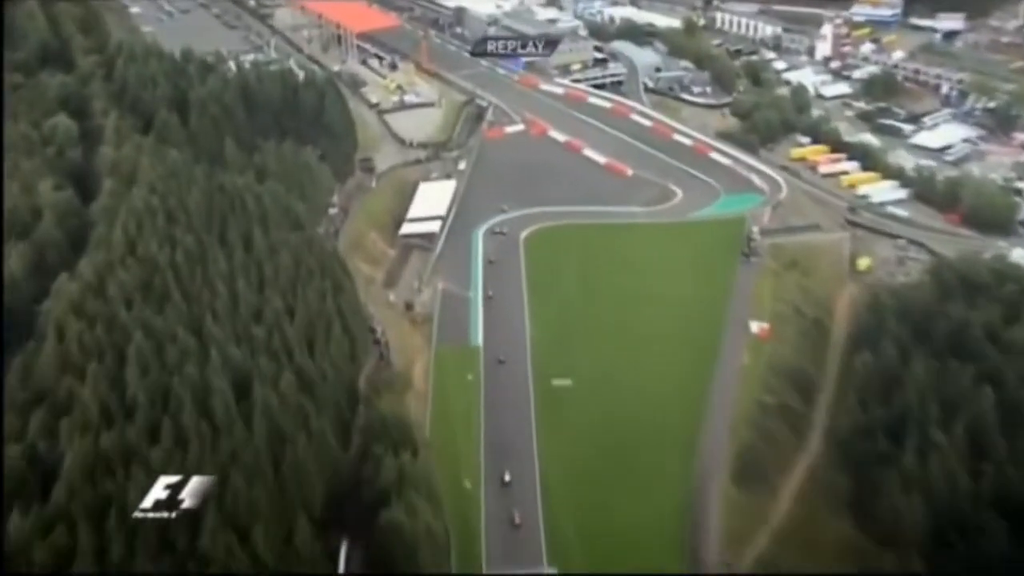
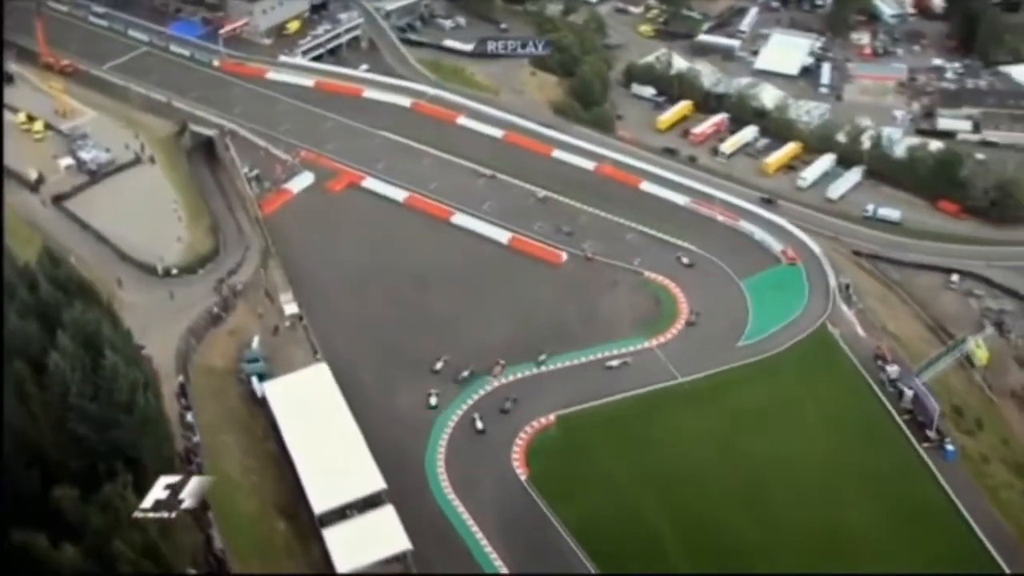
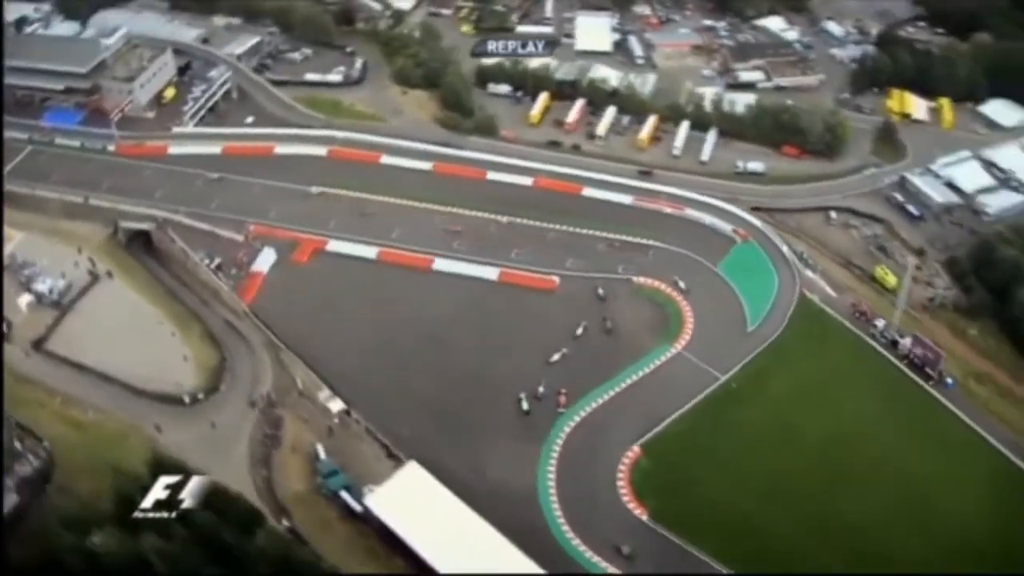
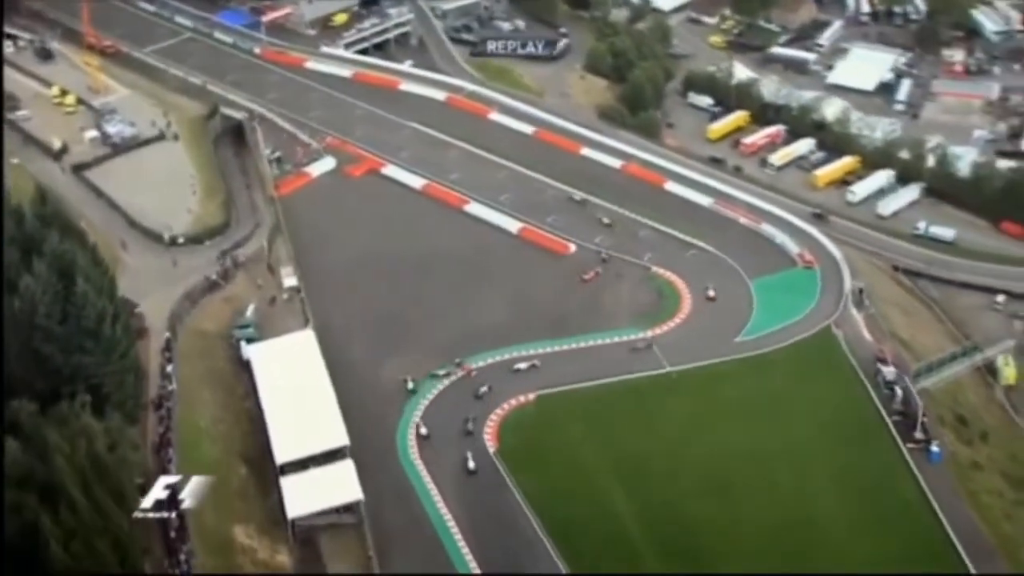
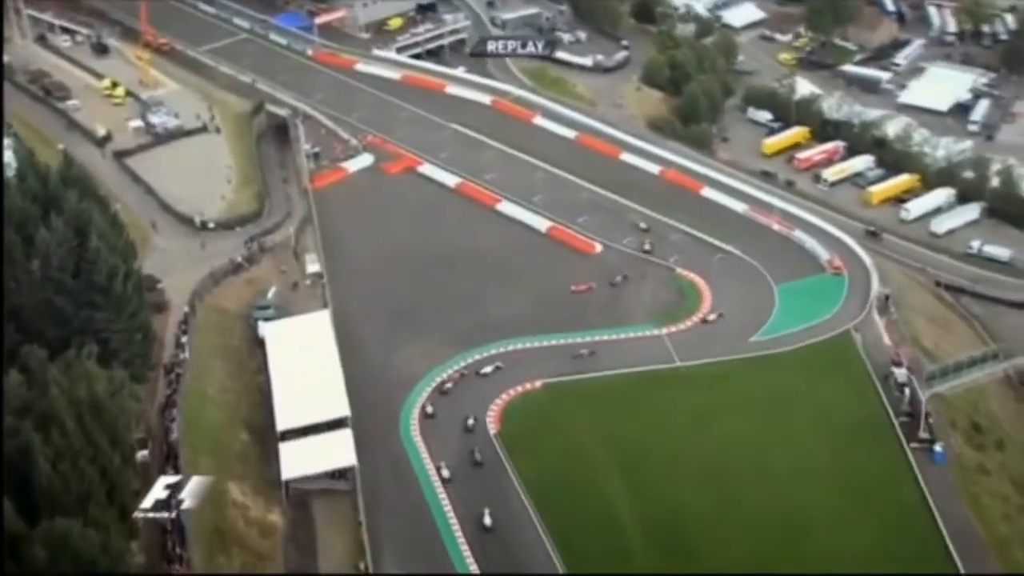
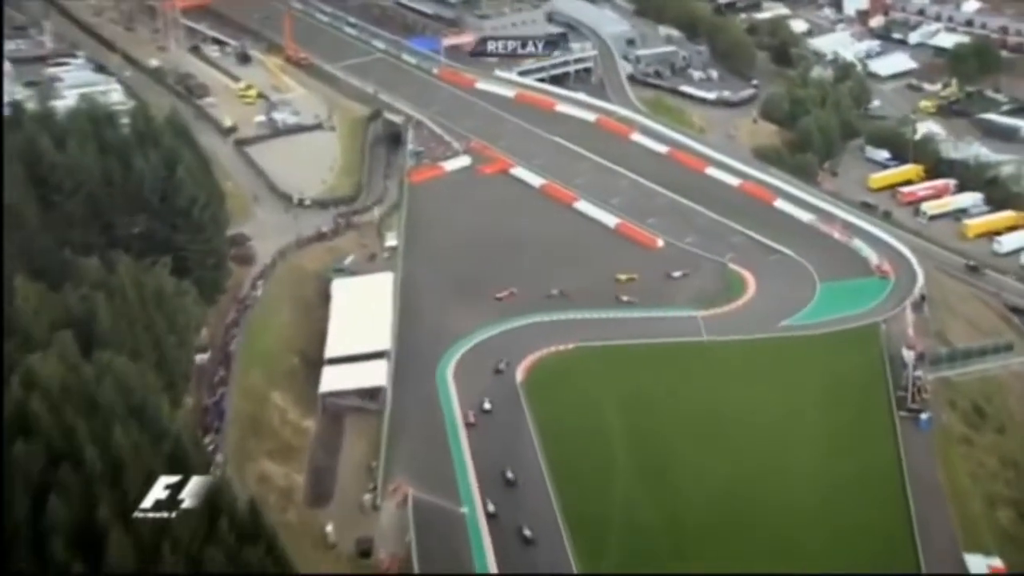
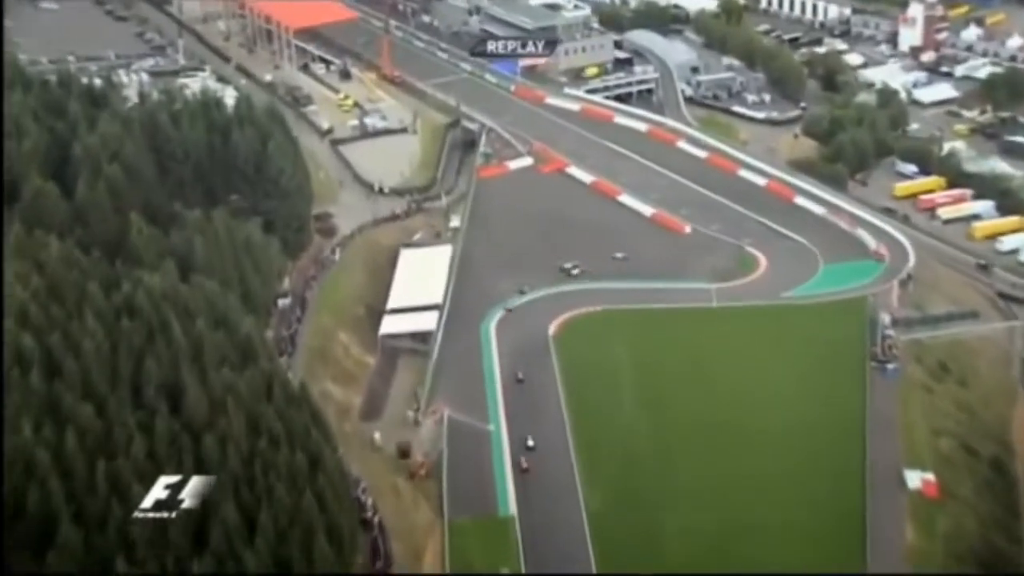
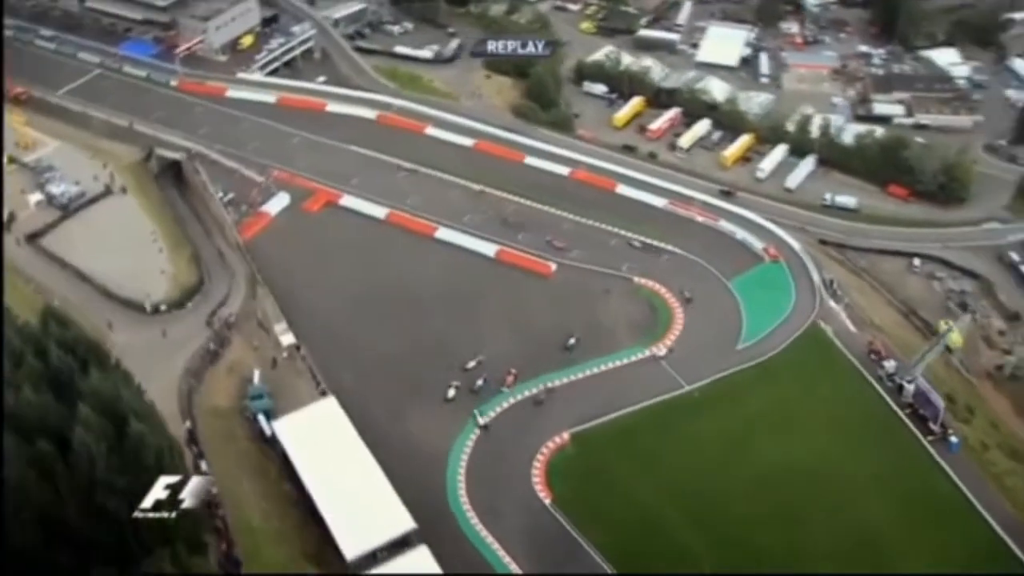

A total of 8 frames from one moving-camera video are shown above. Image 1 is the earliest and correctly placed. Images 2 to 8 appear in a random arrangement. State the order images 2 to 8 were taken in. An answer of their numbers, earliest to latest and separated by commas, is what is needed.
7, 6, 5, 4, 2, 8, 3
